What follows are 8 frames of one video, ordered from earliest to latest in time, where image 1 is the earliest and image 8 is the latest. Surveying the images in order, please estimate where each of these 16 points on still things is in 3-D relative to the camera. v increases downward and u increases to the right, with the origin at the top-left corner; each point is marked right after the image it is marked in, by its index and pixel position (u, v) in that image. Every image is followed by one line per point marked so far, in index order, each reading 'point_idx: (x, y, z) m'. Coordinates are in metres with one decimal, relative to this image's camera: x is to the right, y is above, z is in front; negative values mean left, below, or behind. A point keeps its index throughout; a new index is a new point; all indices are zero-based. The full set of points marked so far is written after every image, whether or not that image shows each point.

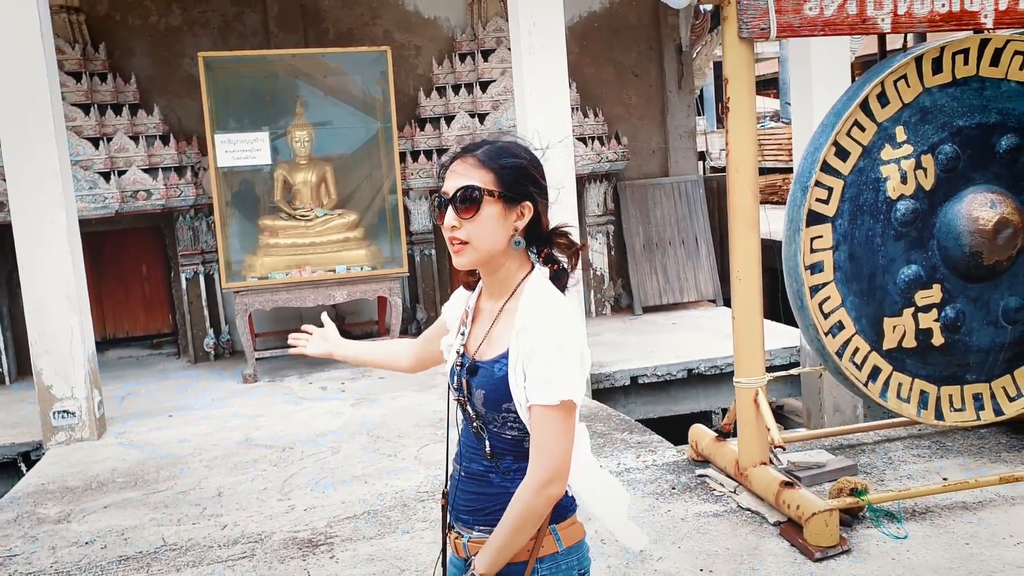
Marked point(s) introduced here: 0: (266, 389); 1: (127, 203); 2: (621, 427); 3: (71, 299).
0: (-1.5, -0.6, +5.9) m
1: (-2.5, +0.6, +6.4) m
2: (+0.5, -0.6, +4.1) m
3: (-2.2, -0.1, +4.8) m
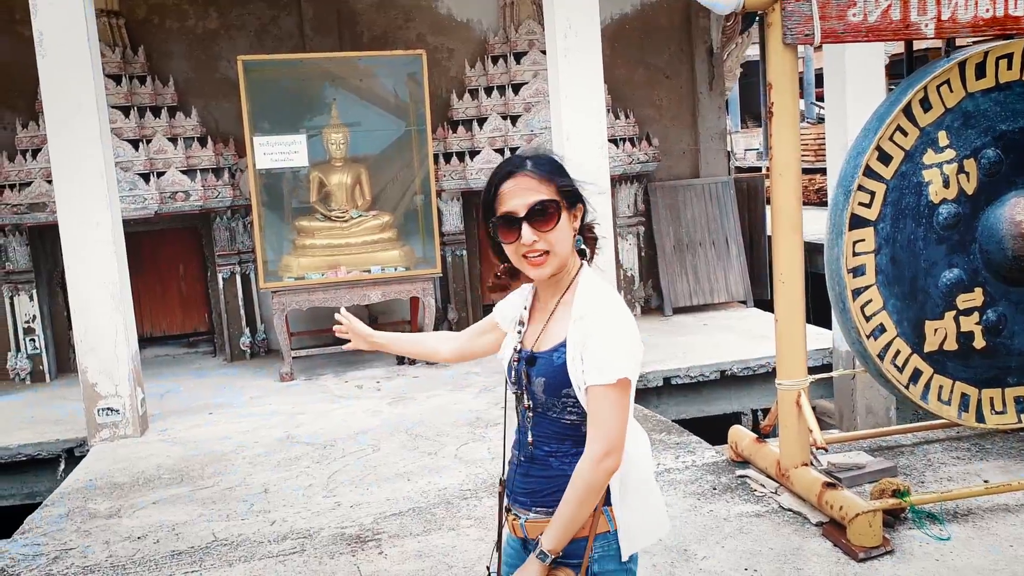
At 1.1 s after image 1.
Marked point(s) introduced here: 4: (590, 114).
0: (-1.3, -0.6, +6.0) m
1: (-2.3, +0.6, +6.5) m
2: (+0.6, -0.6, +4.2) m
3: (-2.0, -0.1, +4.9) m
4: (+0.4, +0.9, +5.2) m
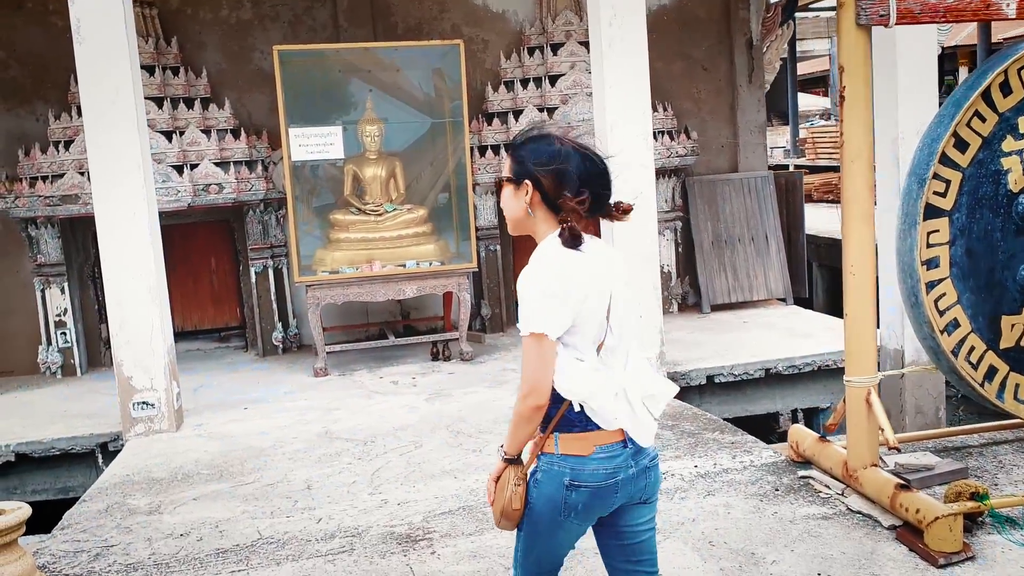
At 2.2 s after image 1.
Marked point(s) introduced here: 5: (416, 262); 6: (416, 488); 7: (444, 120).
0: (-1.1, -0.6, +5.9) m
1: (-2.1, +0.6, +6.4) m
2: (+0.8, -0.6, +4.1) m
3: (-1.8, 0.0, +4.8) m
4: (+0.6, +1.0, +5.1) m
5: (-0.6, +0.2, +6.3) m
6: (-0.4, -0.7, +3.5) m
7: (-0.5, +1.1, +6.4) m
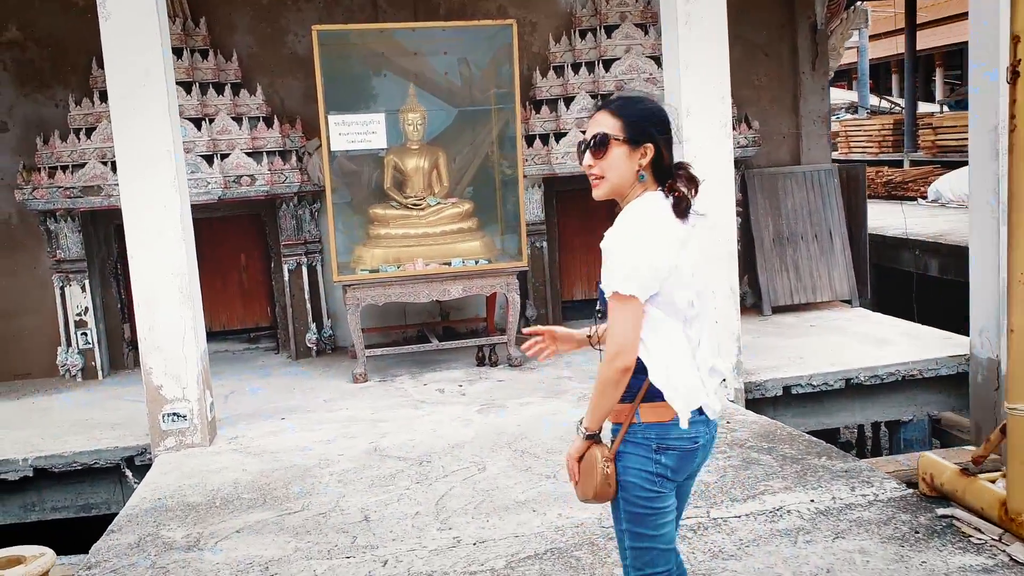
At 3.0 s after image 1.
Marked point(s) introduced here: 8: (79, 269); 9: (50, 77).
0: (-0.8, -0.6, +5.5) m
1: (-1.7, +0.6, +6.0) m
2: (+1.1, -0.6, +3.6) m
3: (-1.5, 0.0, +4.4) m
4: (+1.0, +0.9, +4.6) m
5: (-0.3, +0.2, +5.9) m
6: (-0.1, -0.8, +3.1) m
7: (-0.1, +1.1, +6.0) m
8: (-2.8, +0.1, +6.2) m
9: (-3.0, +1.4, +6.2) m
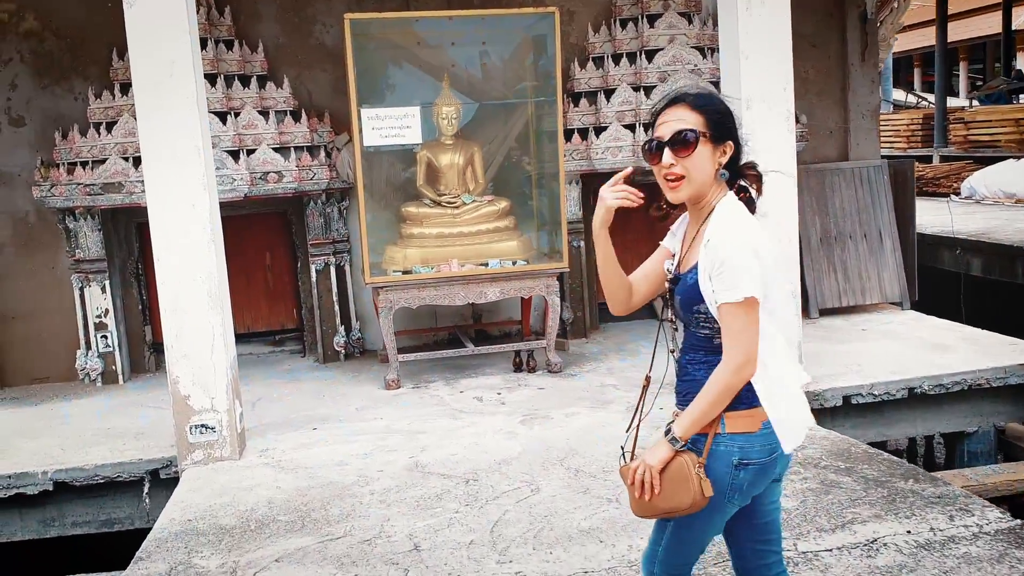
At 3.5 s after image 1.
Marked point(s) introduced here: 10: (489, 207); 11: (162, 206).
0: (-0.5, -0.6, +5.2) m
1: (-1.5, +0.6, +5.7) m
2: (+1.3, -0.6, +3.3) m
3: (-1.3, 0.0, +4.1) m
4: (+1.2, +0.9, +4.3) m
5: (-0.1, +0.2, +5.6) m
6: (+0.1, -0.8, +2.8) m
7: (+0.1, +1.1, +5.7) m
8: (-2.5, +0.1, +5.9) m
9: (-2.7, +1.3, +5.9) m
10: (-0.1, +0.5, +5.7) m
11: (-1.5, +0.3, +4.0) m
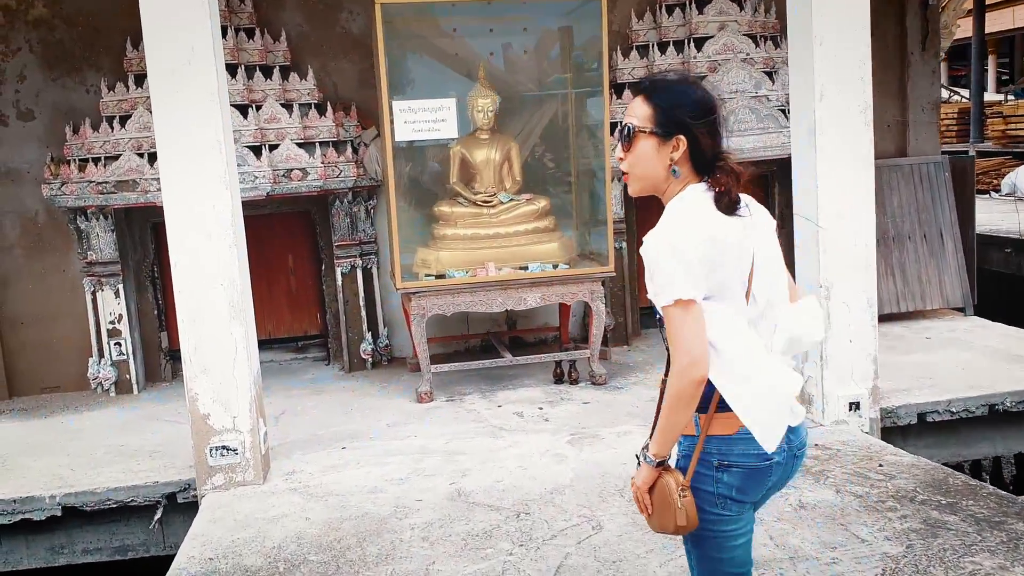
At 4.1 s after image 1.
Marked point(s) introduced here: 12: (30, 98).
0: (-0.3, -0.6, +4.9) m
1: (-1.3, +0.6, +5.3) m
2: (+1.5, -0.7, +2.9) m
3: (-1.1, -0.1, +3.7) m
4: (+1.4, +0.9, +3.9) m
5: (+0.1, +0.1, +5.3) m
6: (+0.3, -0.8, +2.4) m
7: (+0.3, +1.1, +5.3) m
8: (-2.3, +0.1, +5.6) m
9: (-2.5, +1.3, +5.6) m
10: (+0.1, +0.5, +5.3) m
11: (-1.3, +0.3, +3.7) m
12: (-2.8, +1.1, +5.6) m
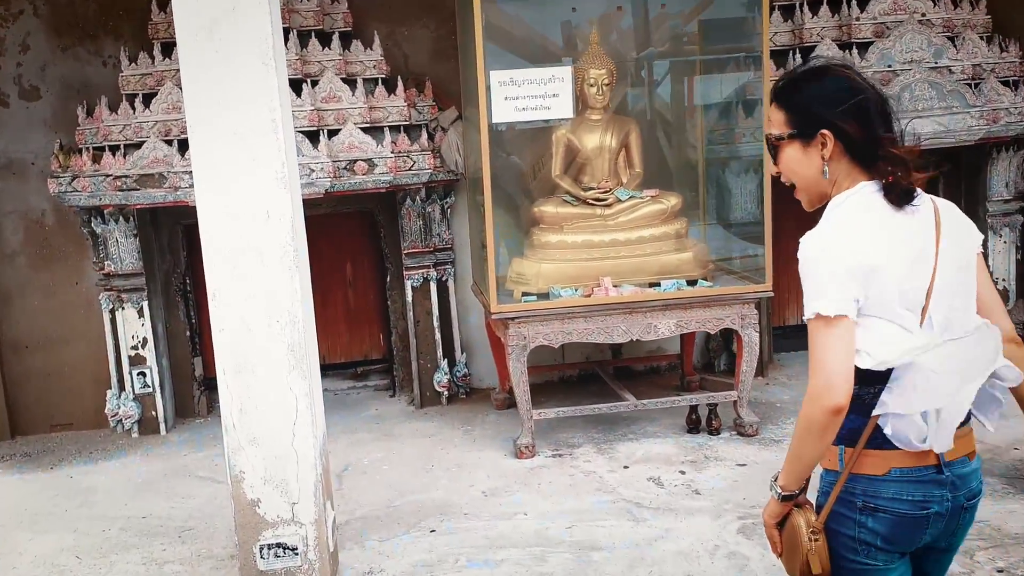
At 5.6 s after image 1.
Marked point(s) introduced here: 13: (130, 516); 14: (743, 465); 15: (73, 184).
0: (+0.2, -0.7, +3.8) m
1: (-0.8, +0.5, +4.3) m
2: (+2.0, -0.8, +1.8) m
3: (-0.6, -0.2, +2.7) m
4: (+1.9, +0.8, +2.7) m
5: (+0.7, 0.0, +4.1) m
6: (+0.7, -0.9, +1.3) m
7: (+0.8, +1.0, +4.2) m
8: (-1.8, 0.0, +4.5) m
9: (-2.0, +1.2, +4.5) m
10: (+0.6, +0.4, +4.2) m
11: (-0.8, +0.2, +2.6) m
12: (-2.2, +1.0, +4.5) m
13: (-1.4, -0.9, +3.6) m
14: (+0.9, -0.7, +3.7) m
15: (-2.0, +0.5, +4.3) m
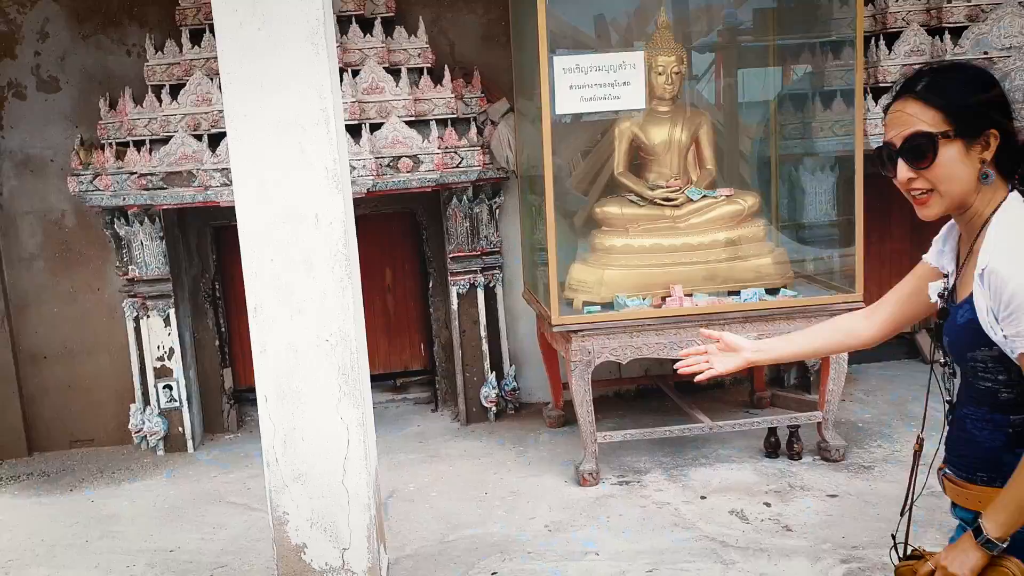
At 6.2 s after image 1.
0: (+0.4, -0.8, +3.4) m
1: (-0.5, +0.5, +3.9) m
2: (+2.1, -0.8, +1.4) m
3: (-0.4, -0.2, +2.3) m
4: (+2.1, +0.7, +2.3) m
5: (+0.9, 0.0, +3.8) m
6: (+0.9, -1.0, +0.9) m
7: (+1.1, +0.9, +3.8) m
8: (-1.5, 0.0, +4.2) m
9: (-1.7, +1.2, +4.2) m
10: (+0.8, +0.3, +3.9) m
11: (-0.6, +0.2, +2.3) m
12: (-2.0, +1.0, +4.2) m
13: (-1.2, -0.9, +3.3) m
14: (+1.1, -0.7, +3.4) m
15: (-1.7, +0.4, +4.0) m
